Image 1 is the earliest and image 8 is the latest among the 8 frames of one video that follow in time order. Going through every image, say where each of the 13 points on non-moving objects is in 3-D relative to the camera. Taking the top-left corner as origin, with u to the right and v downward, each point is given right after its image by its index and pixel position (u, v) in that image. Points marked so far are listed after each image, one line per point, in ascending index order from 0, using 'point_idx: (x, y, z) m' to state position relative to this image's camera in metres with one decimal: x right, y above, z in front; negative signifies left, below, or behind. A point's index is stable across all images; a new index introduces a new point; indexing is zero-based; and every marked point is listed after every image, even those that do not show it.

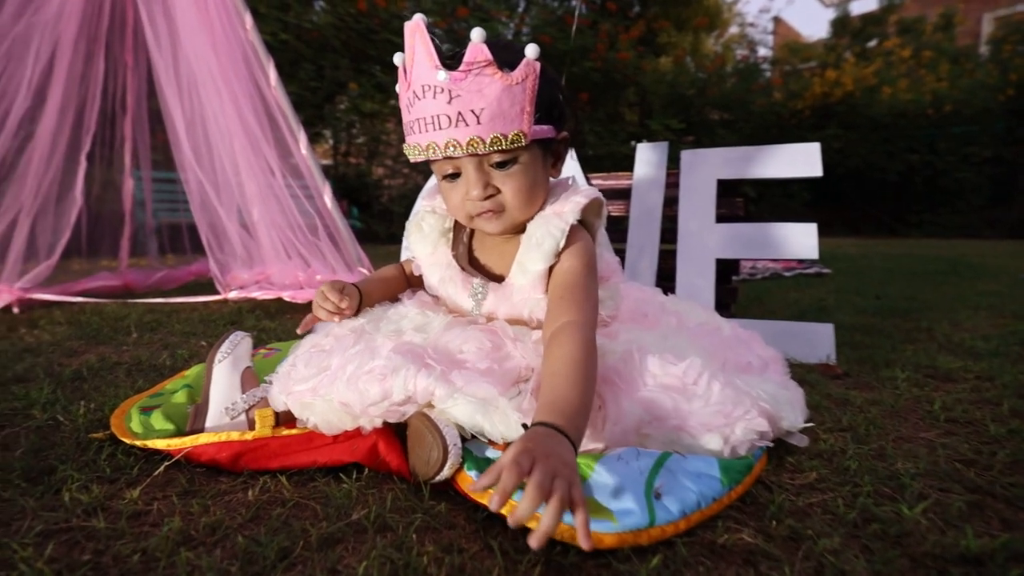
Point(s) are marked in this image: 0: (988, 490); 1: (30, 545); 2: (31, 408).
0: (+0.8, -0.3, +0.8) m
1: (-0.7, -0.4, +0.7) m
2: (-1.2, -0.3, +1.2) m
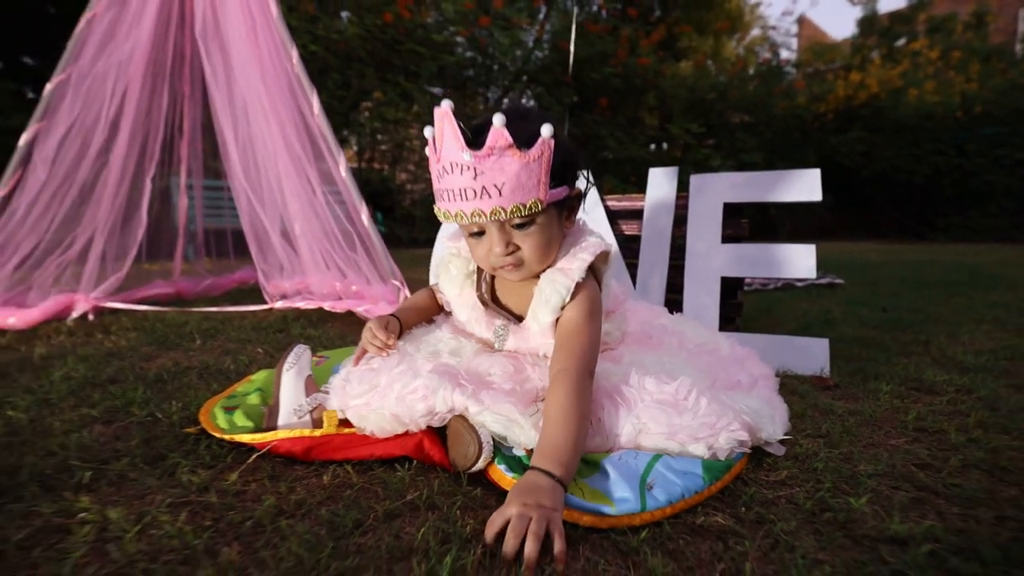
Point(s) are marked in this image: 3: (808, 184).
0: (+0.8, -0.4, +1.0) m
1: (-0.6, -0.4, +0.9) m
2: (-1.1, -0.3, +1.5) m
3: (+1.2, +0.4, +2.0) m
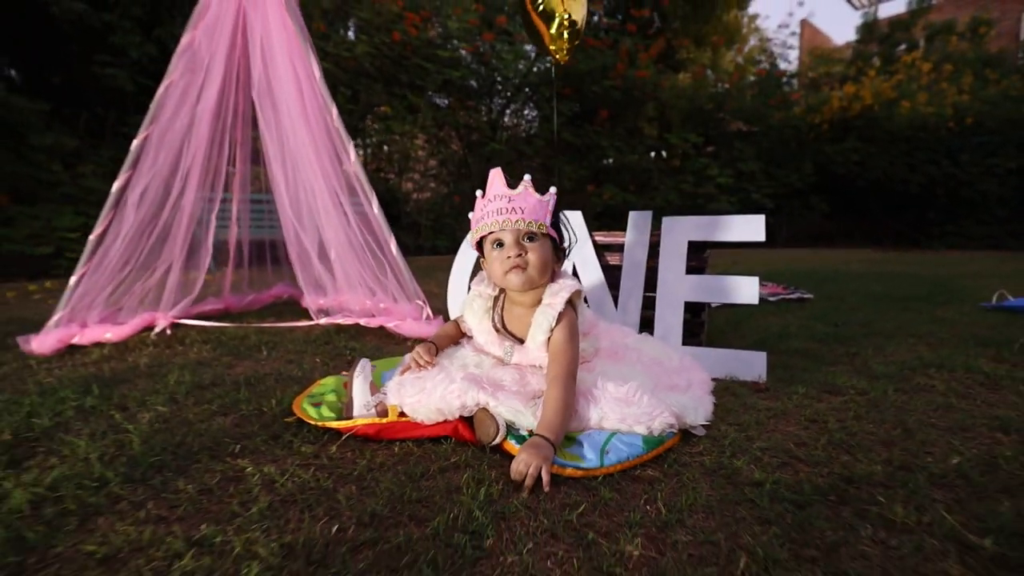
0: (+0.9, -0.5, +1.5) m
1: (-0.6, -0.5, +1.4) m
2: (-1.1, -0.5, +2.0) m
3: (+1.2, +0.3, +2.5) m
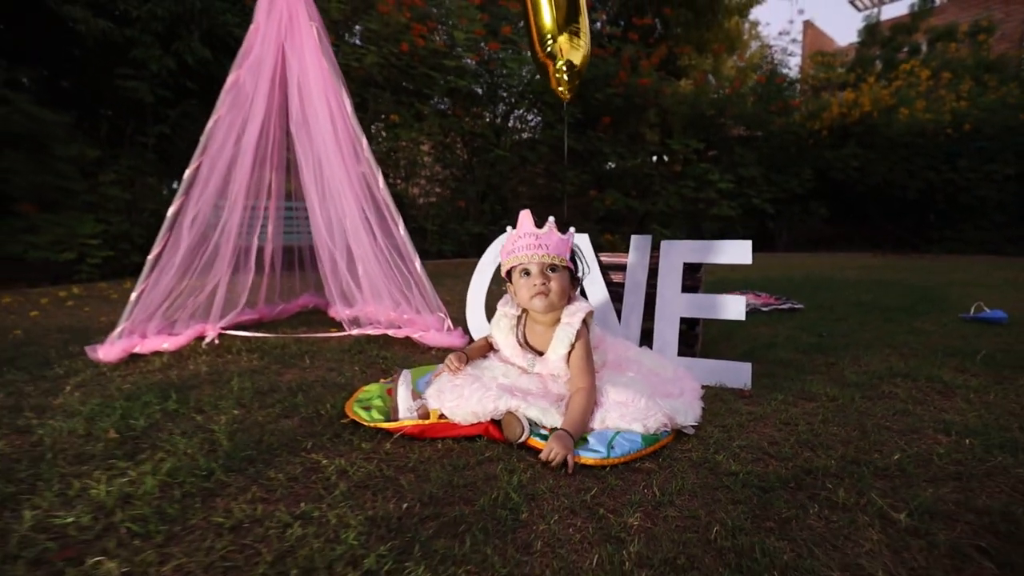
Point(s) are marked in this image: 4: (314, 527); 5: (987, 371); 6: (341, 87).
0: (+1.0, -0.6, +1.8) m
1: (-0.5, -0.6, +1.8) m
2: (-1.0, -0.6, +2.3) m
3: (+1.3, +0.2, +2.8) m
4: (-0.6, -0.7, +1.4) m
5: (+2.7, -0.5, +2.8) m
6: (-1.2, +1.4, +3.6) m
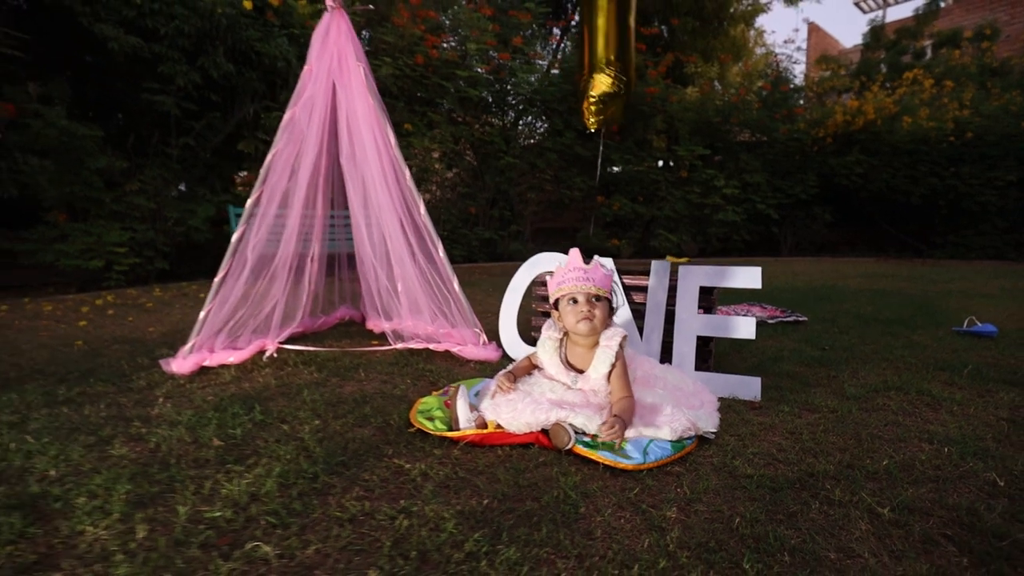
0: (+1.2, -0.7, +2.2) m
1: (-0.3, -0.8, +2.1) m
2: (-0.8, -0.7, +2.7) m
3: (+1.5, +0.1, +3.1) m
4: (-0.3, -0.8, +1.7) m
5: (+2.9, -0.6, +3.2) m
6: (-1.0, +1.3, +4.0) m
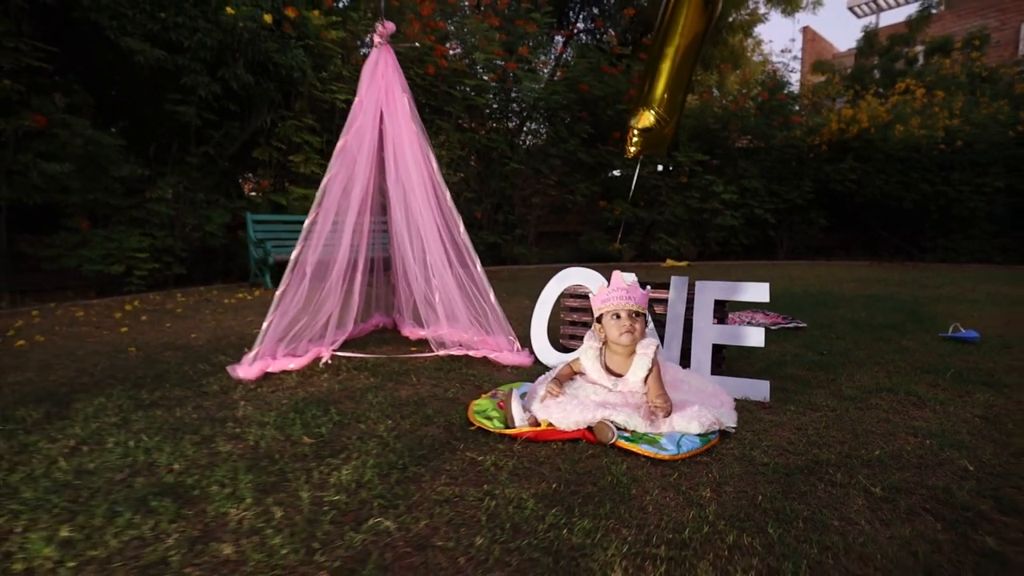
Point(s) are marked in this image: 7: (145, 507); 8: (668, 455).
0: (+1.4, -0.8, +2.6) m
1: (0.0, -0.9, +2.5) m
2: (-0.5, -0.8, +3.1) m
3: (+1.8, 0.0, +3.6) m
4: (-0.1, -0.9, +2.1) m
5: (+3.2, -0.7, +3.6) m
6: (-0.7, +1.2, +4.4) m
7: (-1.6, -1.0, +2.1) m
8: (+0.8, -0.8, +2.5) m
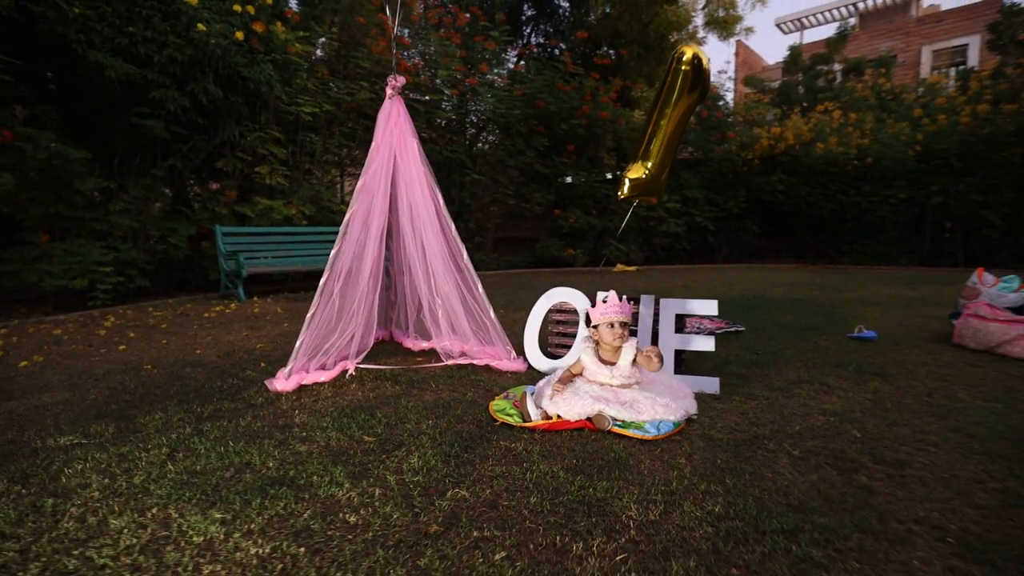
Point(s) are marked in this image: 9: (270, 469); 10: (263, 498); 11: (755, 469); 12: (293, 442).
0: (+1.6, -1.0, +3.5) m
1: (+0.1, -1.0, +3.3) m
2: (-0.4, -1.0, +3.8) m
3: (+1.8, -0.2, +4.5) m
4: (+0.1, -1.1, +2.9) m
5: (+3.2, -0.8, +4.7) m
6: (-0.8, +1.0, +5.1) m
7: (-1.4, -1.2, +2.8) m
8: (+0.9, -1.0, +3.3) m
9: (-1.5, -1.1, +3.1) m
10: (-1.4, -1.2, +2.7) m
11: (+1.4, -1.1, +2.9) m
12: (-1.5, -1.1, +3.4) m
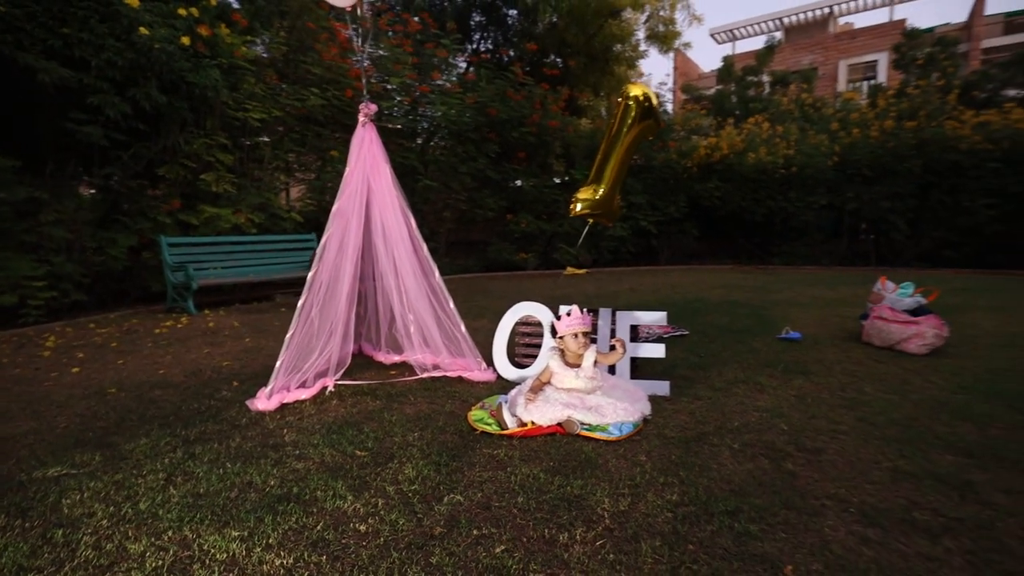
0: (+1.4, -1.1, +4.1) m
1: (0.0, -1.2, +3.7) m
2: (-0.6, -1.2, +4.2) m
3: (+1.5, -0.3, +5.1) m
4: (+0.1, -1.3, +3.3) m
5: (+3.0, -1.0, +5.4) m
6: (-1.1, +0.8, +5.4) m
7: (-1.5, -1.4, +3.0) m
8: (+0.8, -1.2, +3.8) m
9: (-1.6, -1.3, +3.3) m
10: (-1.4, -1.4, +3.0) m
11: (+1.3, -1.2, +3.5) m
12: (-1.7, -1.3, +3.7) m
